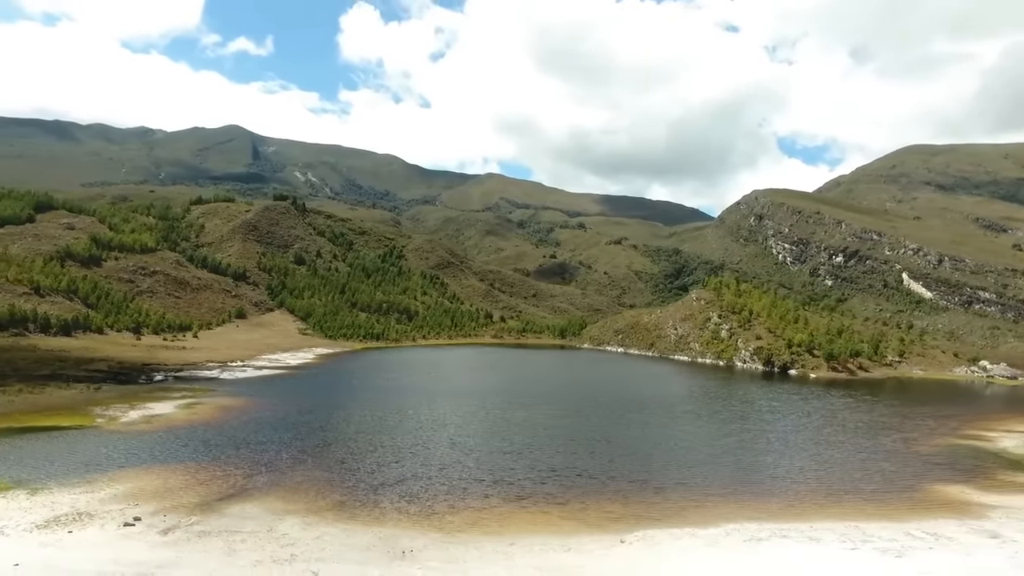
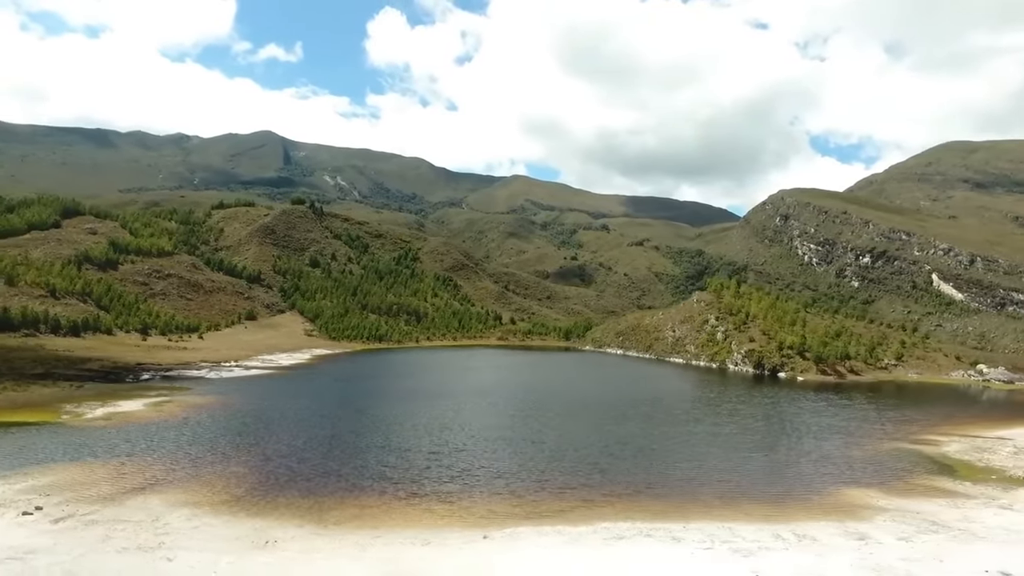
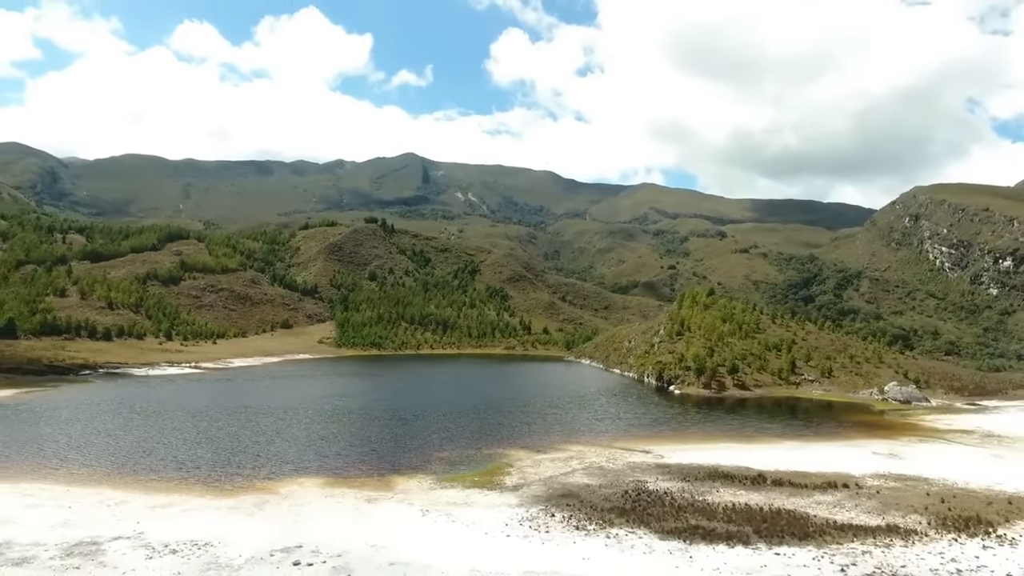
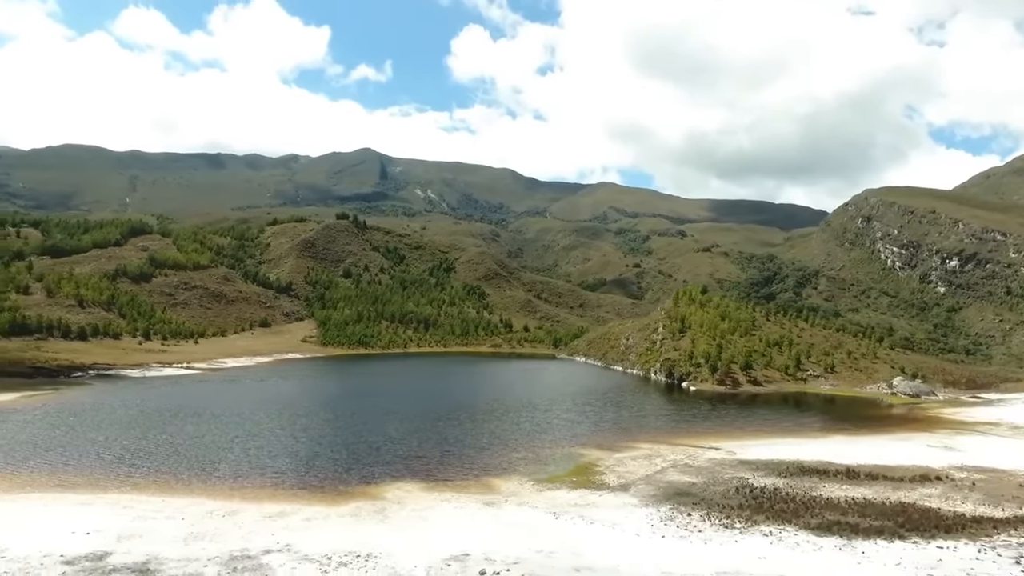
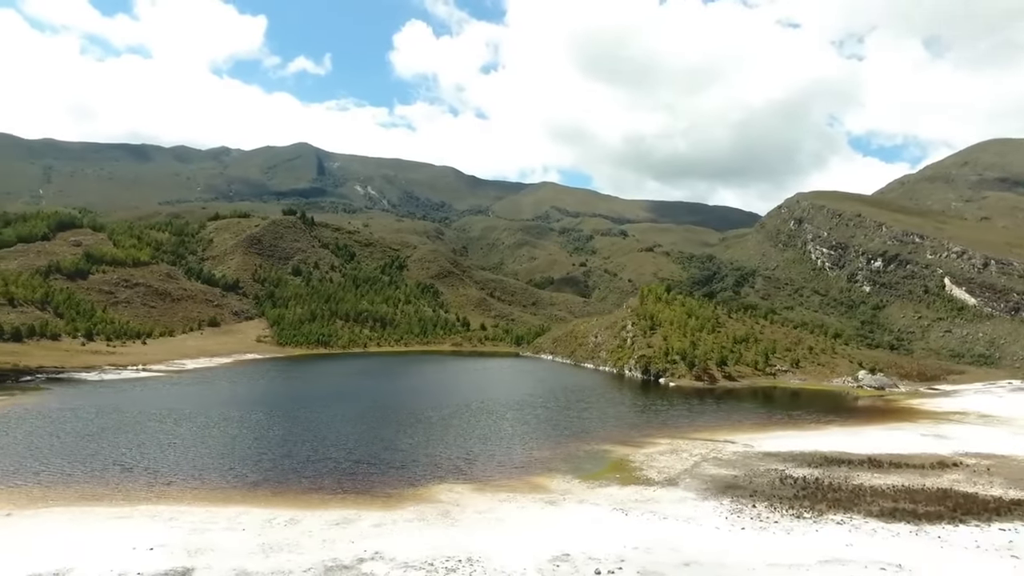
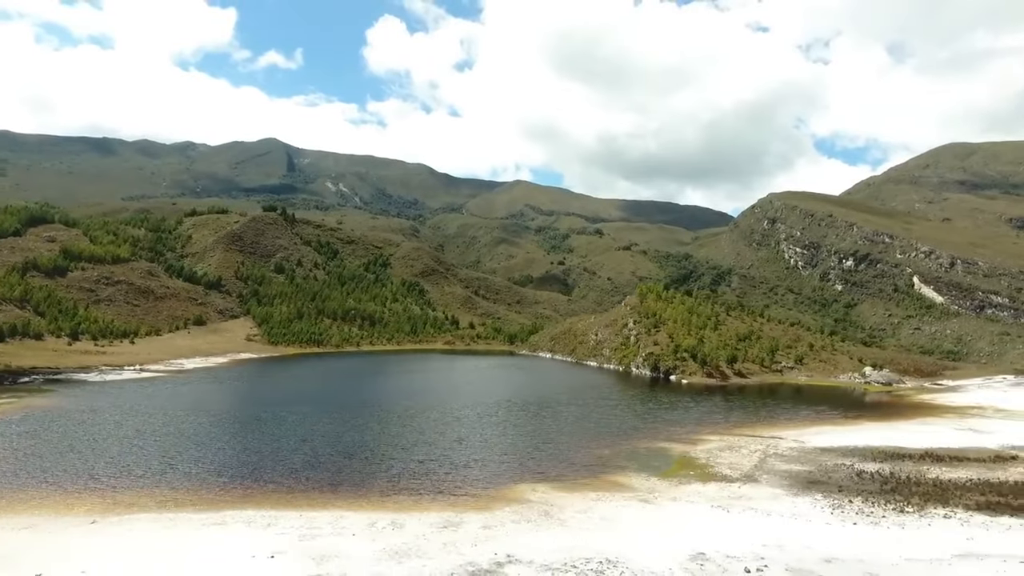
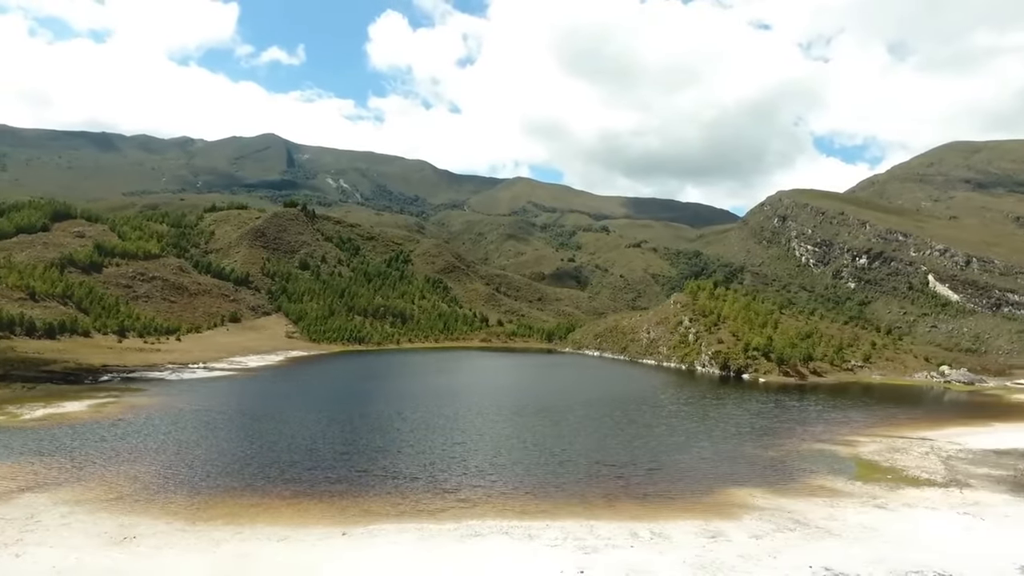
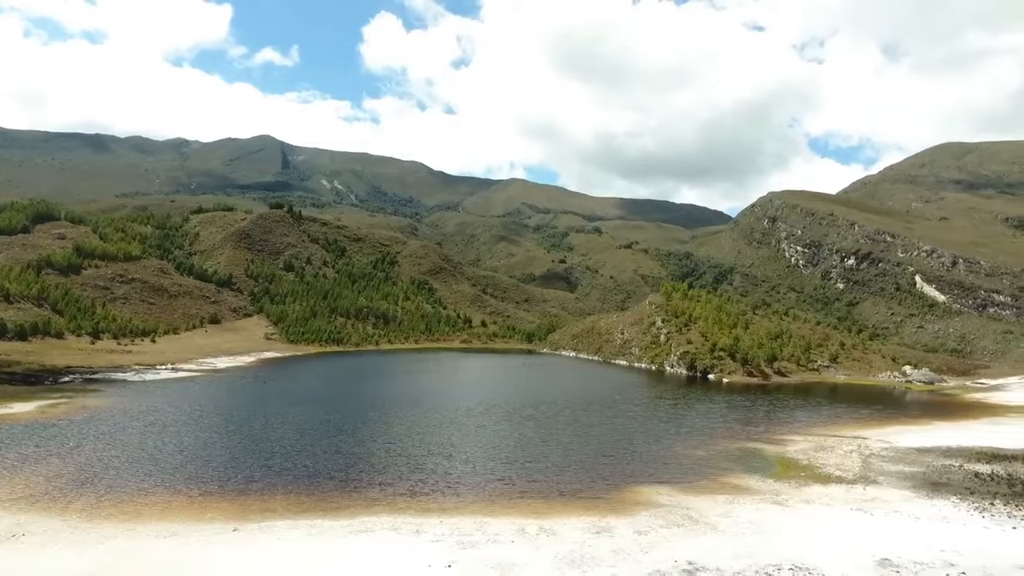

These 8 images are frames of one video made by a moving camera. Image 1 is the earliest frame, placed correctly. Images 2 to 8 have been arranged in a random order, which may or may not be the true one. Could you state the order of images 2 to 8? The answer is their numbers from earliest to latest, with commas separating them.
2, 7, 8, 6, 5, 4, 3
